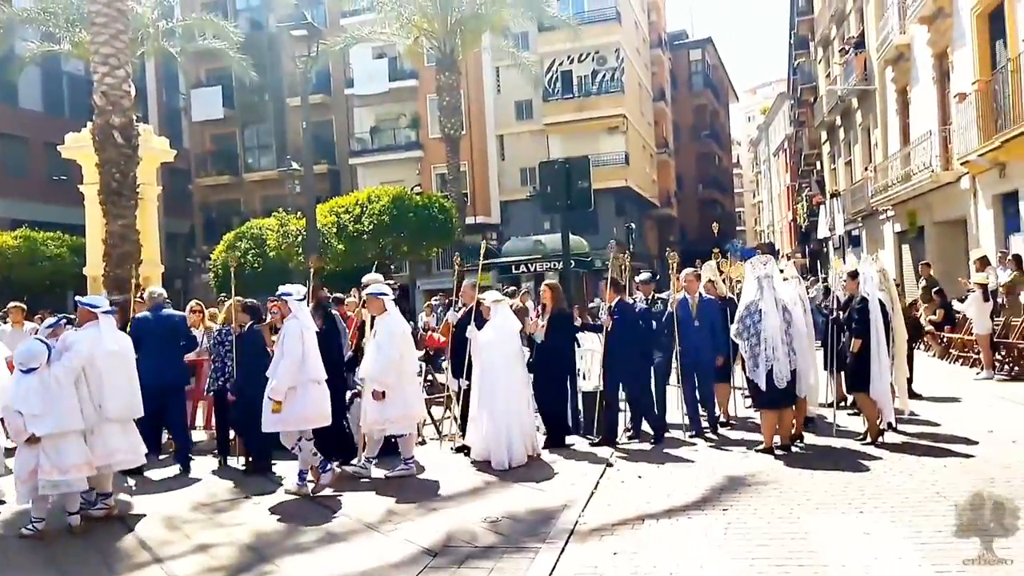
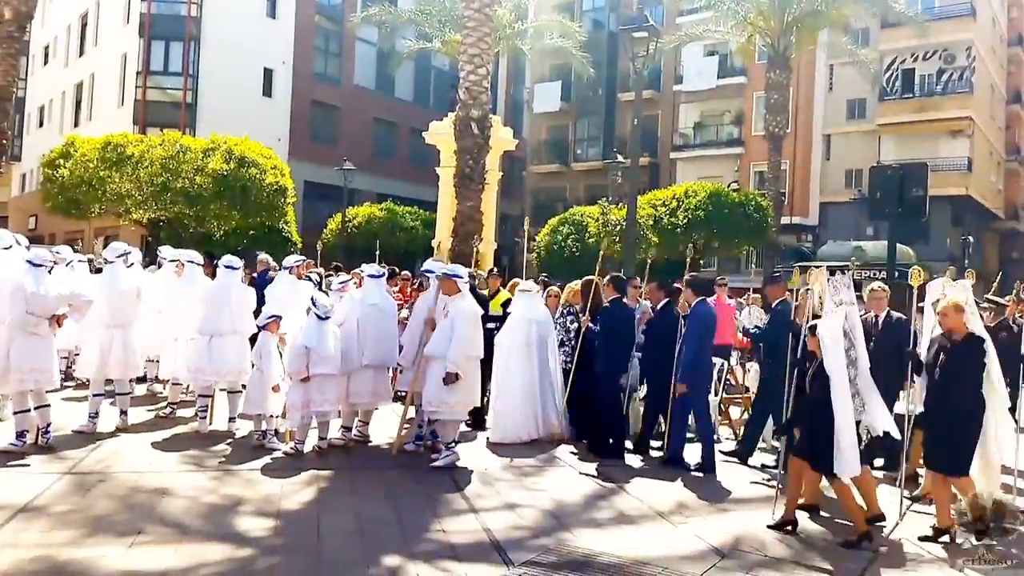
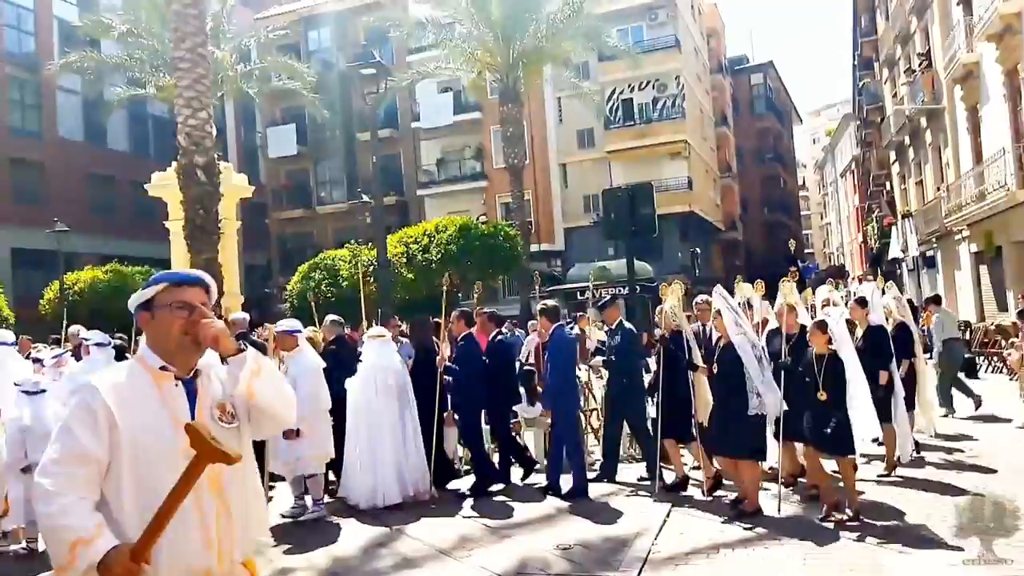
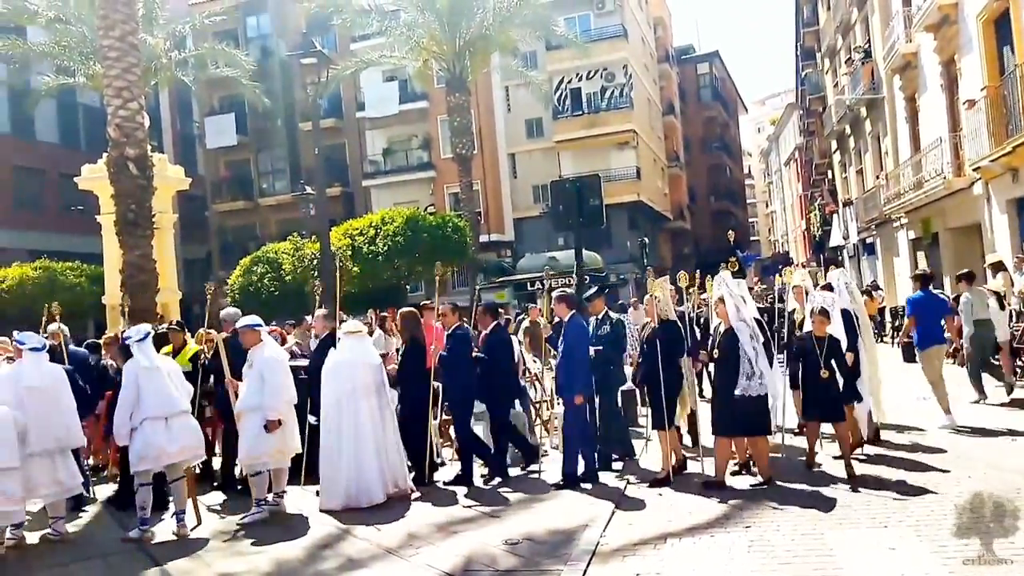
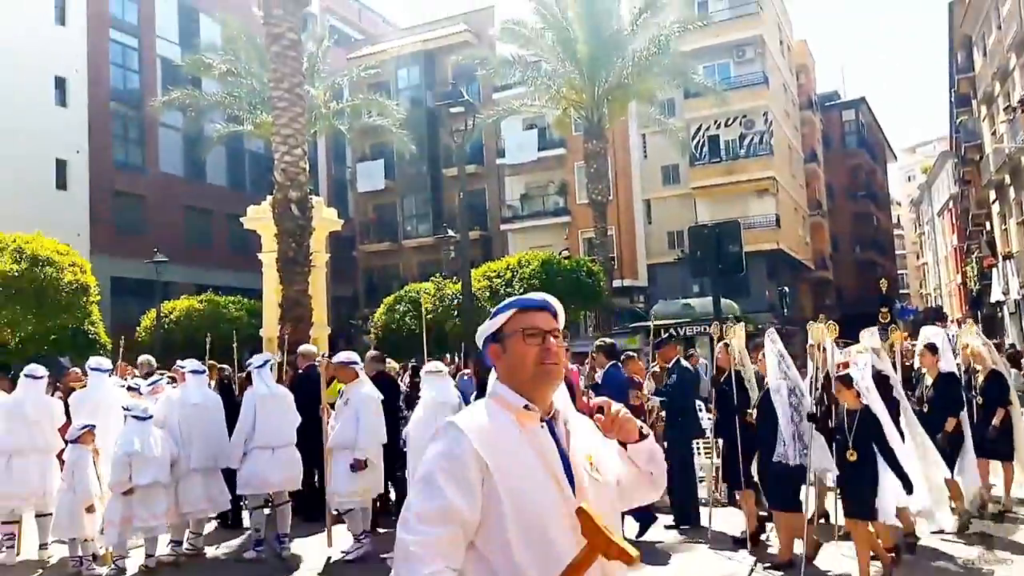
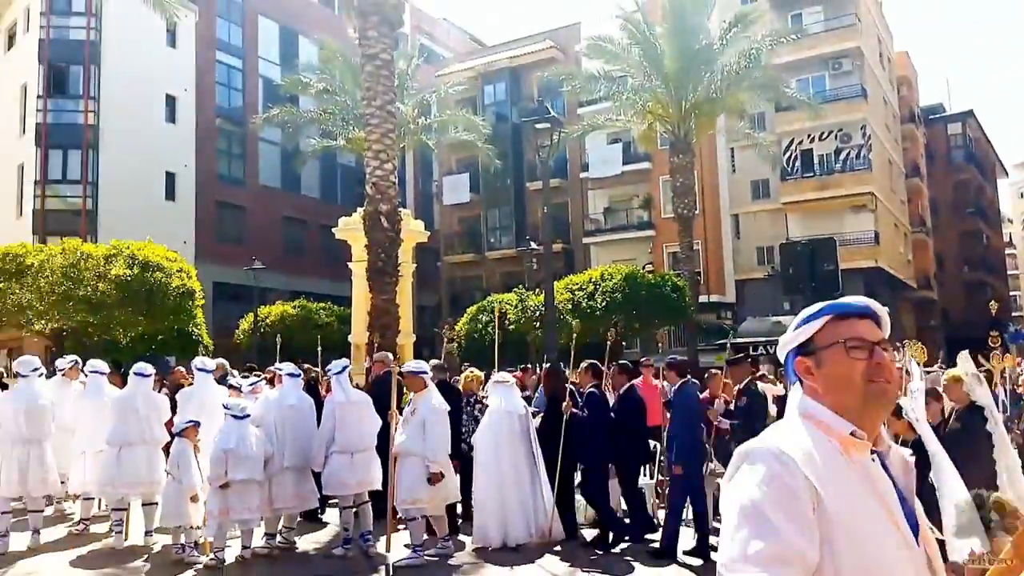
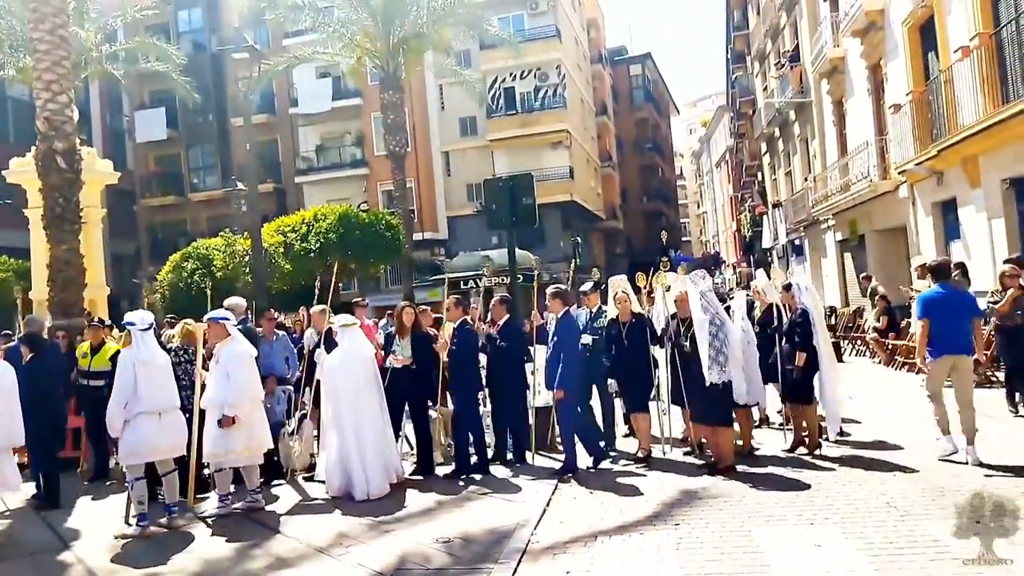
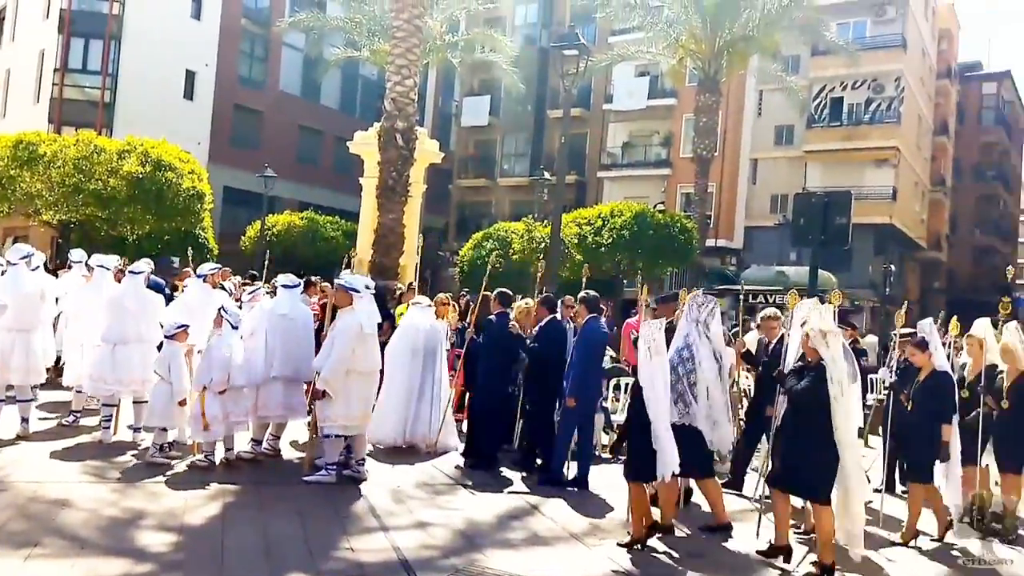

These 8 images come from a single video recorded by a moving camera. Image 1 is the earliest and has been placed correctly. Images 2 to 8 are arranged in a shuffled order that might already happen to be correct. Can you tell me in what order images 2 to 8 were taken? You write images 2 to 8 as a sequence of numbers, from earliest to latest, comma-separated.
7, 4, 3, 5, 6, 2, 8
